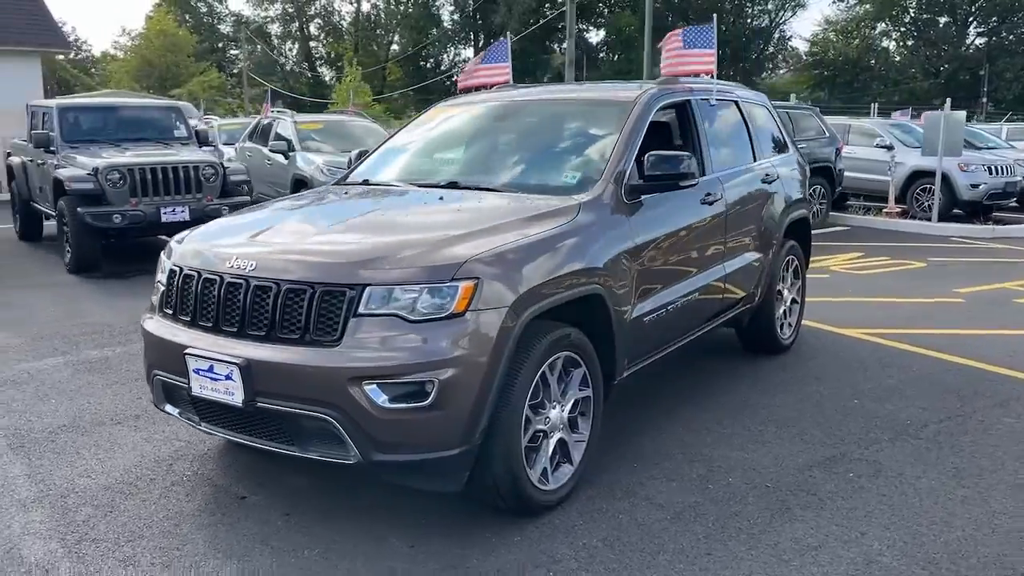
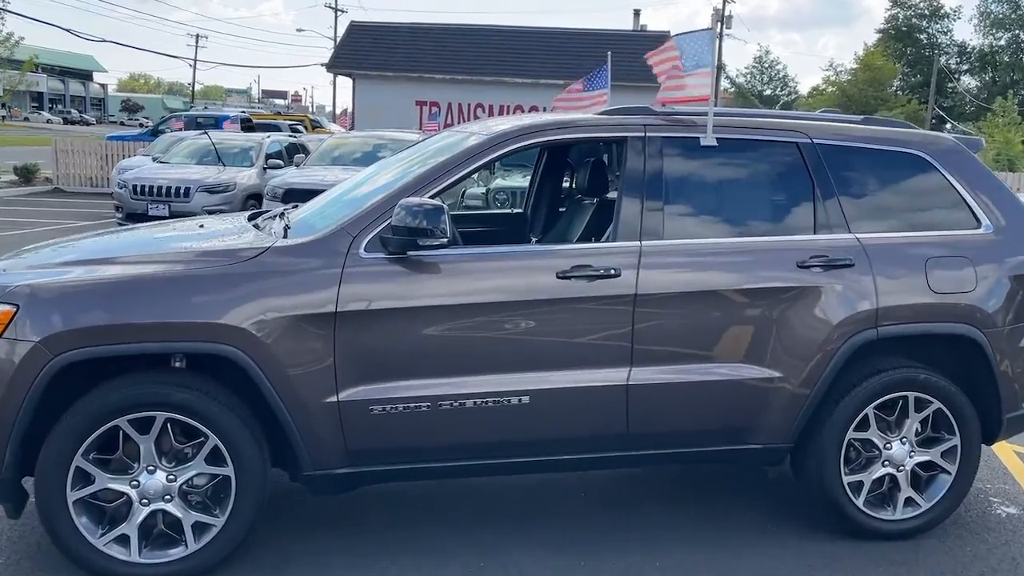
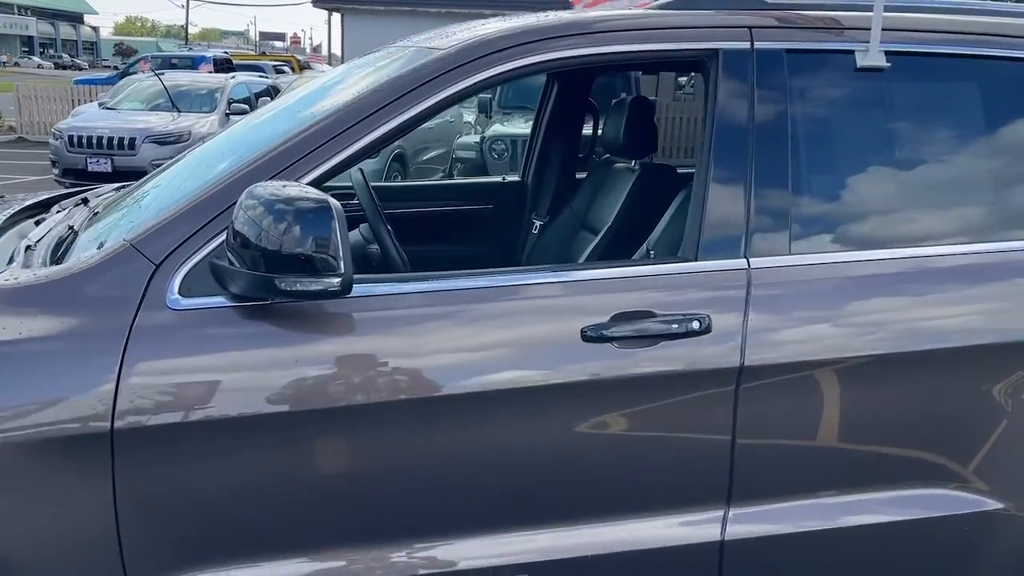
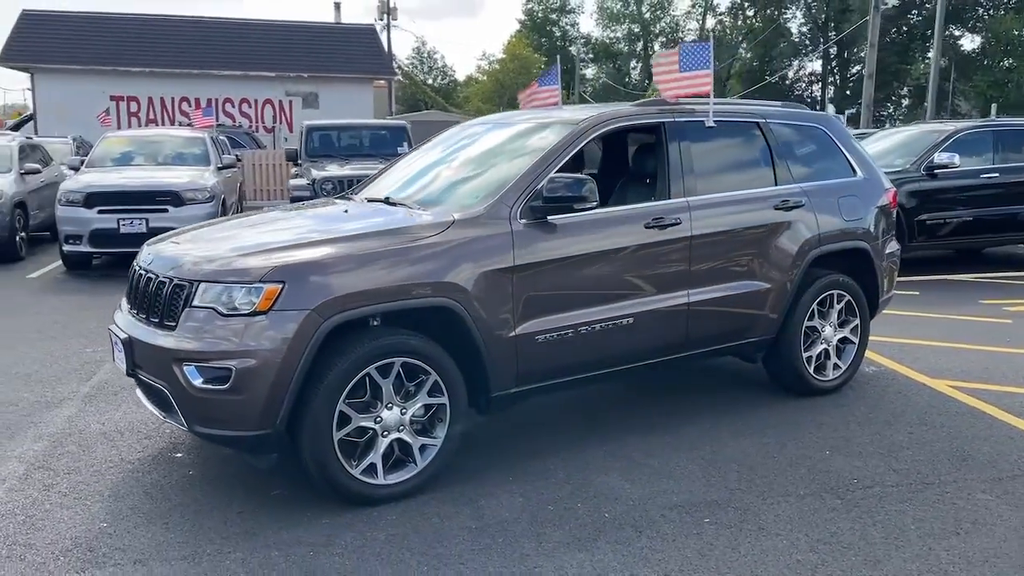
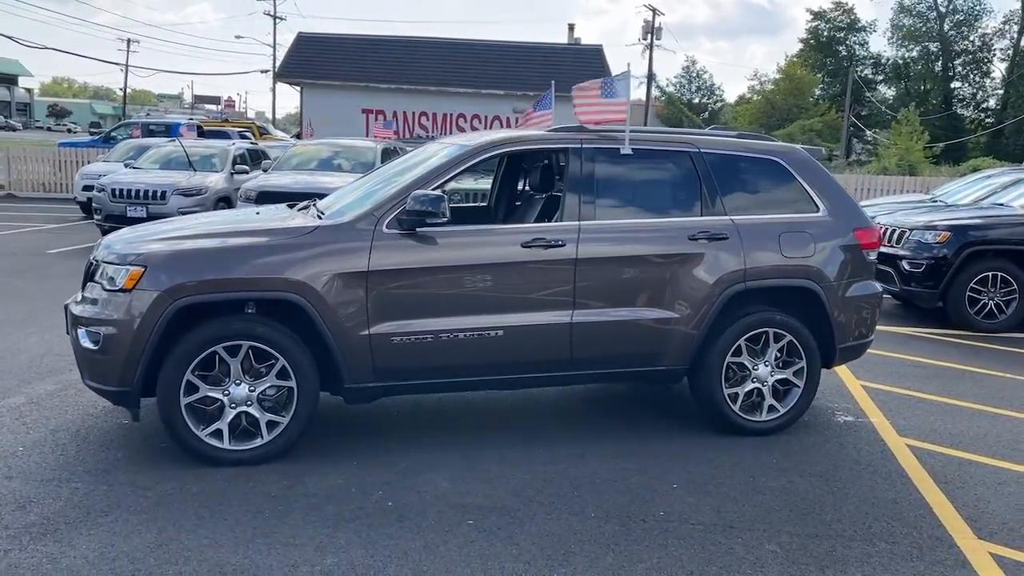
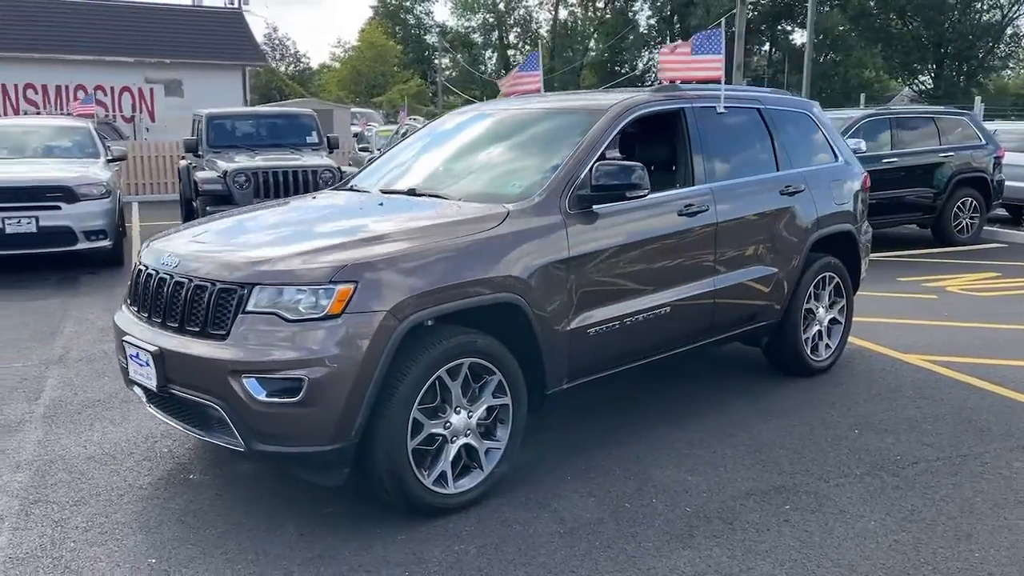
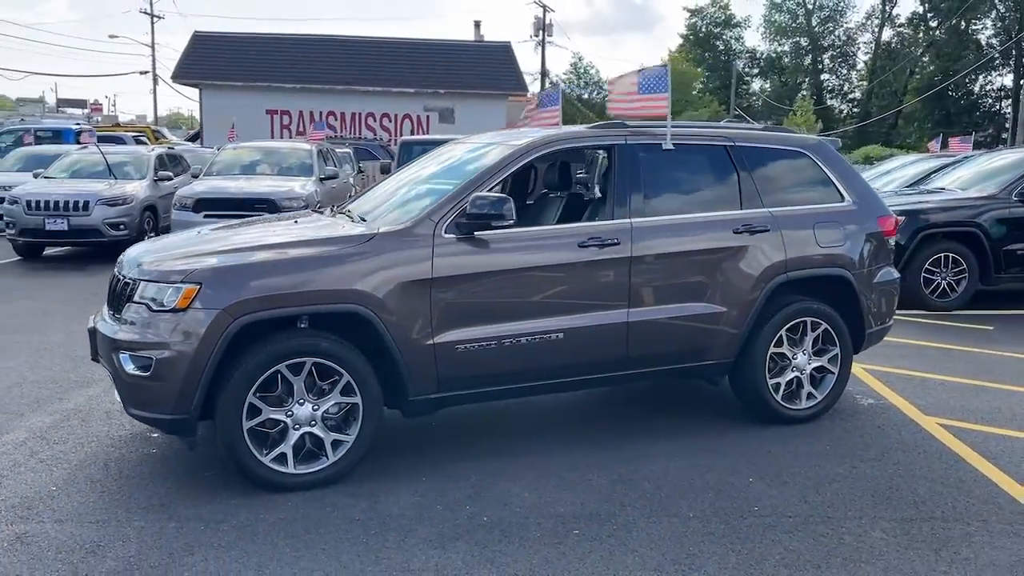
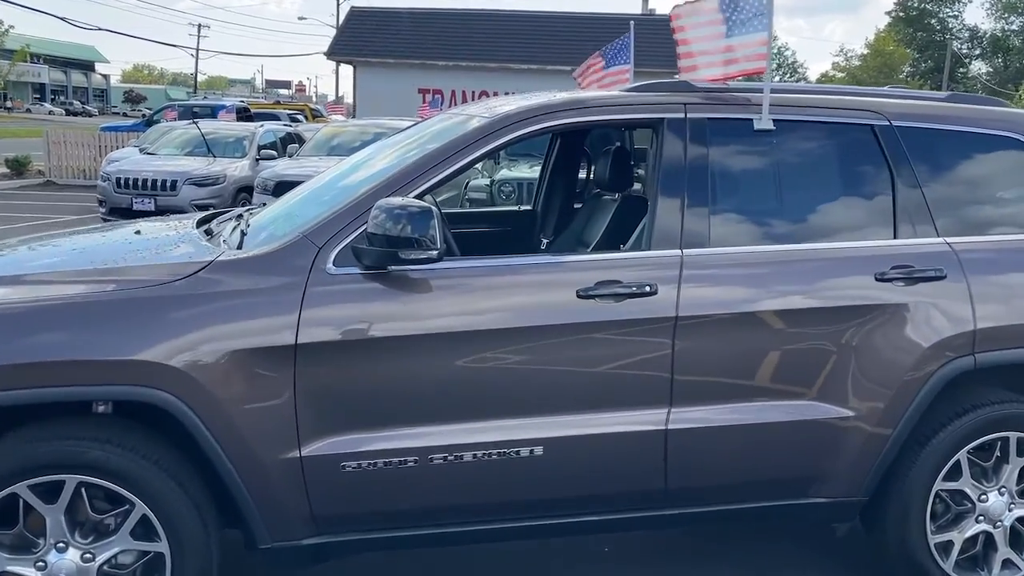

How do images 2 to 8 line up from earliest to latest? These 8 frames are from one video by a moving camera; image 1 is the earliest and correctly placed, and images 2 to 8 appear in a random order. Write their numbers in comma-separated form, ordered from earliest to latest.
6, 4, 7, 5, 2, 8, 3
